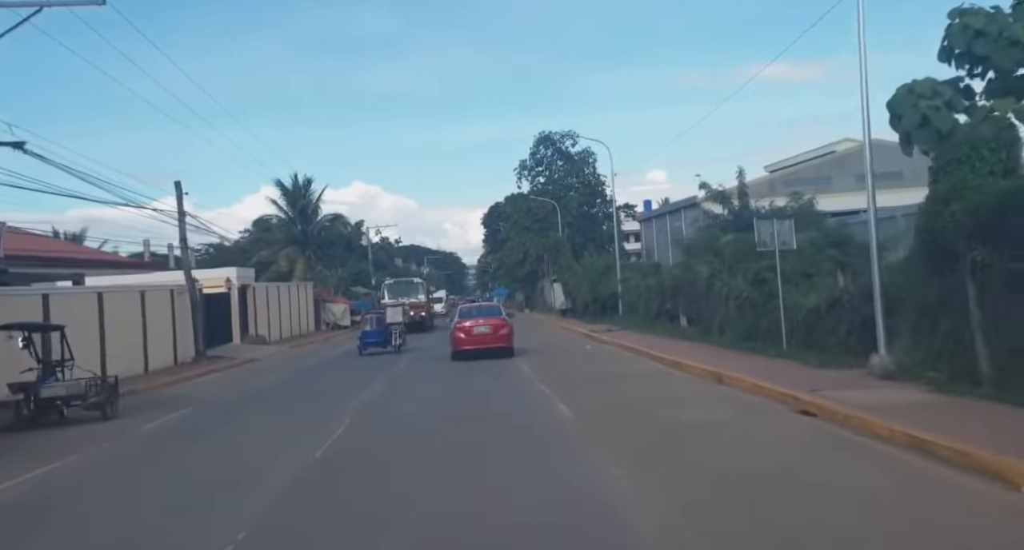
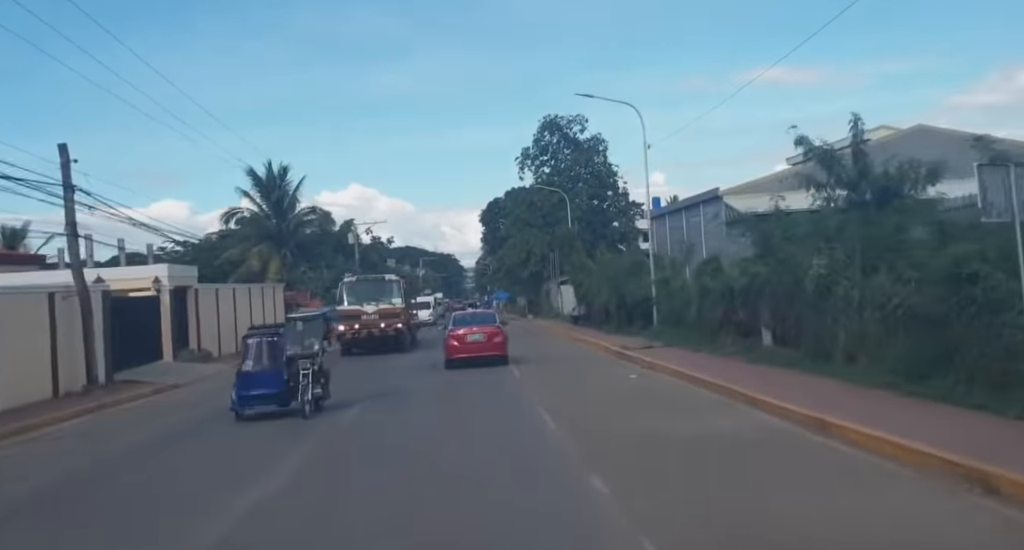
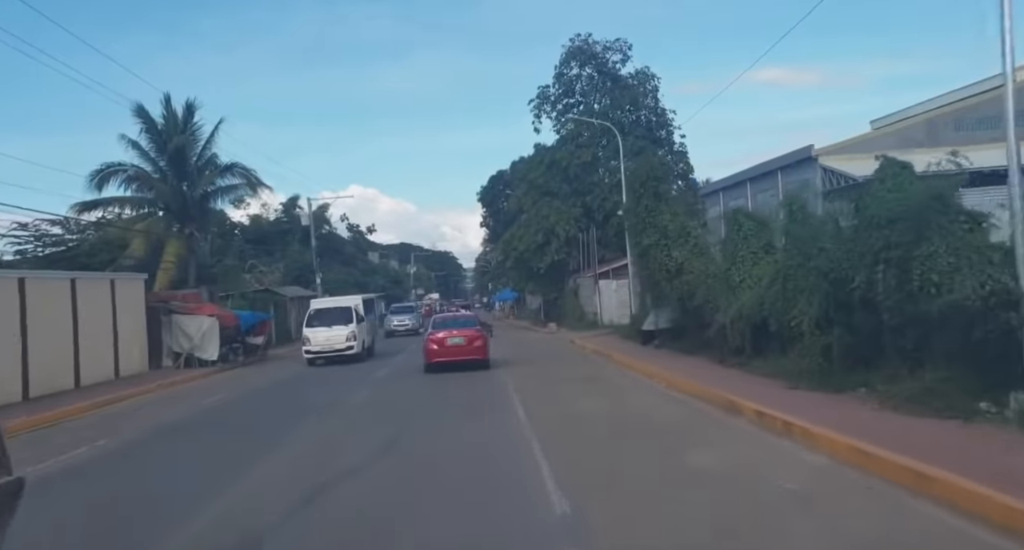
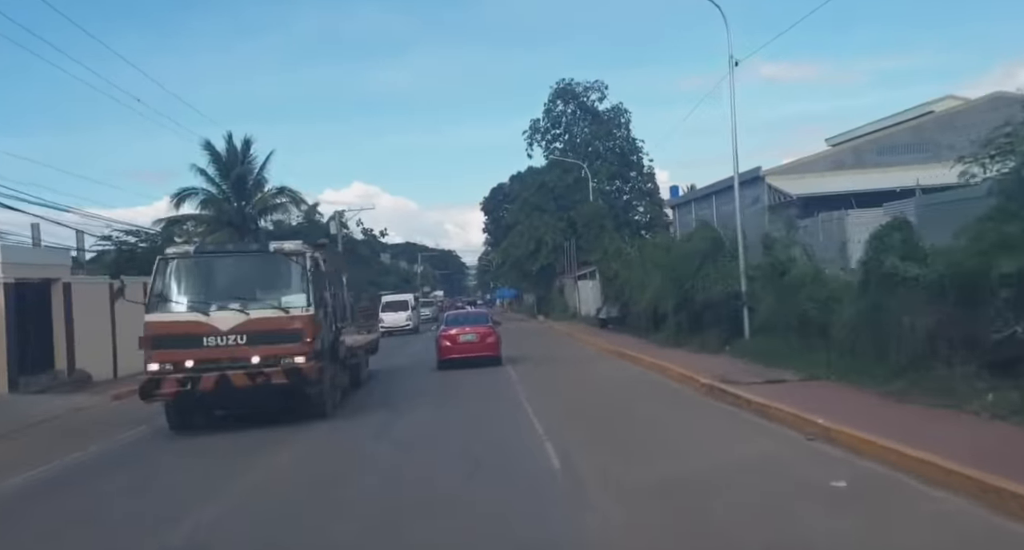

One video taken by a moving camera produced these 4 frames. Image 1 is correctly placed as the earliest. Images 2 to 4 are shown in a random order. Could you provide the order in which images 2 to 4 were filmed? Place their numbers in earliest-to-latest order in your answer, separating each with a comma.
2, 4, 3
